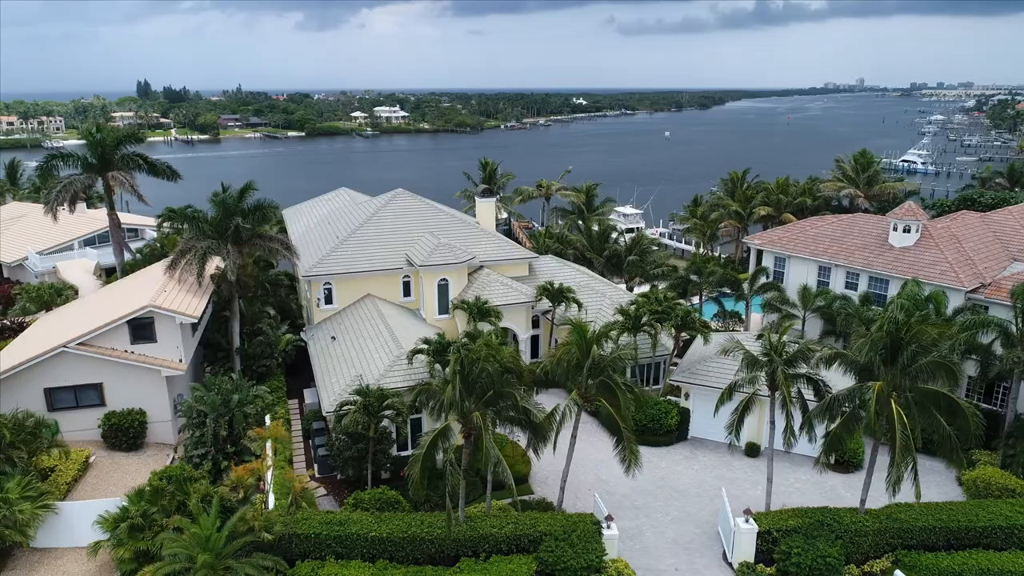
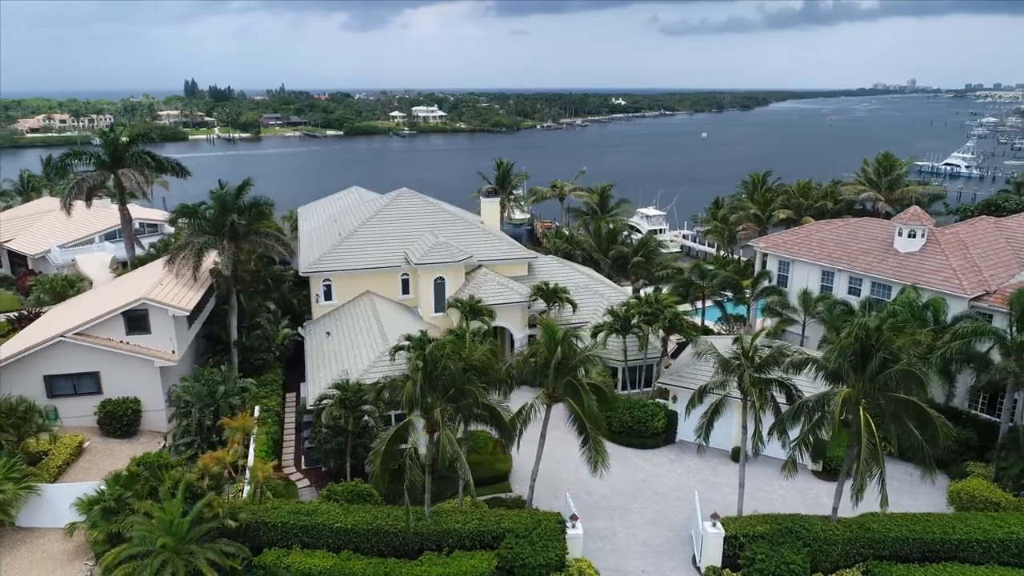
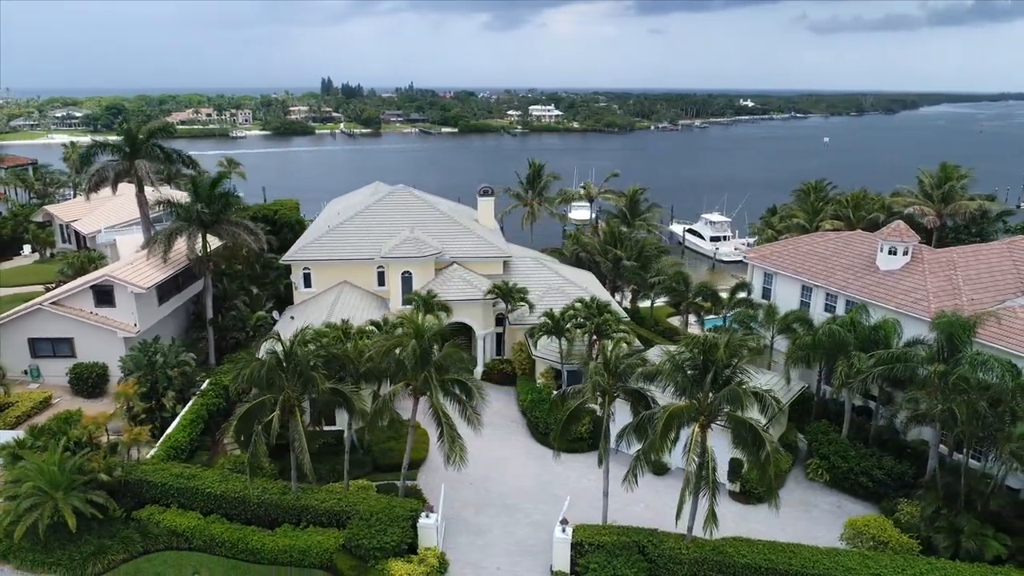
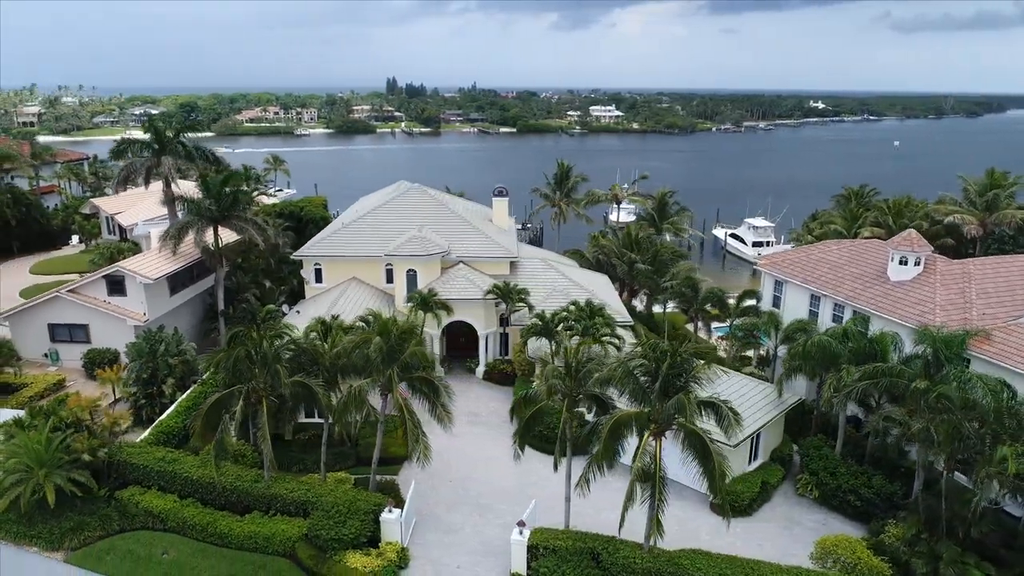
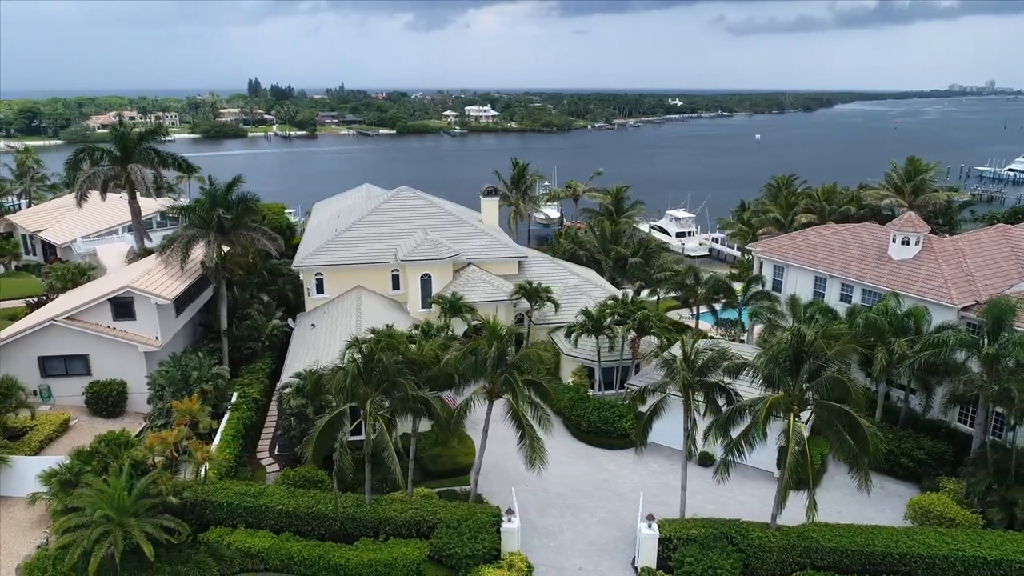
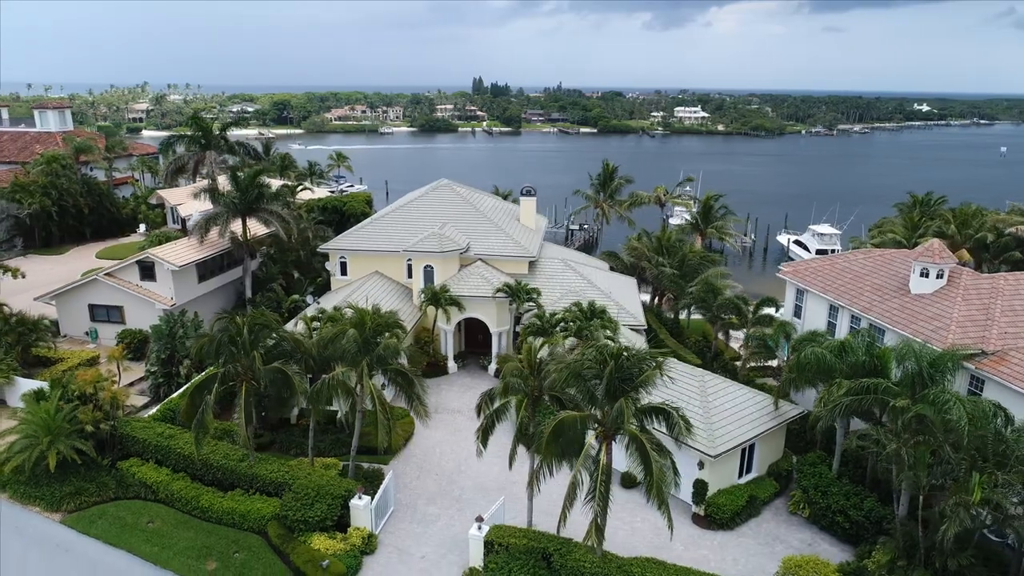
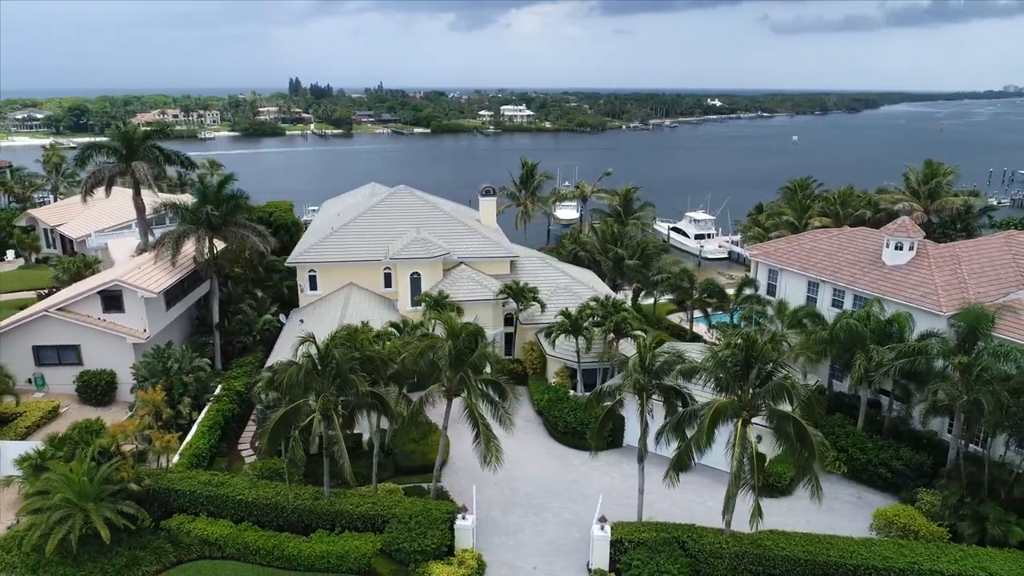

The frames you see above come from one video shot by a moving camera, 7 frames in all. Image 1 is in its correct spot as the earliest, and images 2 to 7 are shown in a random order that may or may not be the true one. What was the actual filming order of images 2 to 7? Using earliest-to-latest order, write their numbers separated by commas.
2, 5, 7, 3, 4, 6
